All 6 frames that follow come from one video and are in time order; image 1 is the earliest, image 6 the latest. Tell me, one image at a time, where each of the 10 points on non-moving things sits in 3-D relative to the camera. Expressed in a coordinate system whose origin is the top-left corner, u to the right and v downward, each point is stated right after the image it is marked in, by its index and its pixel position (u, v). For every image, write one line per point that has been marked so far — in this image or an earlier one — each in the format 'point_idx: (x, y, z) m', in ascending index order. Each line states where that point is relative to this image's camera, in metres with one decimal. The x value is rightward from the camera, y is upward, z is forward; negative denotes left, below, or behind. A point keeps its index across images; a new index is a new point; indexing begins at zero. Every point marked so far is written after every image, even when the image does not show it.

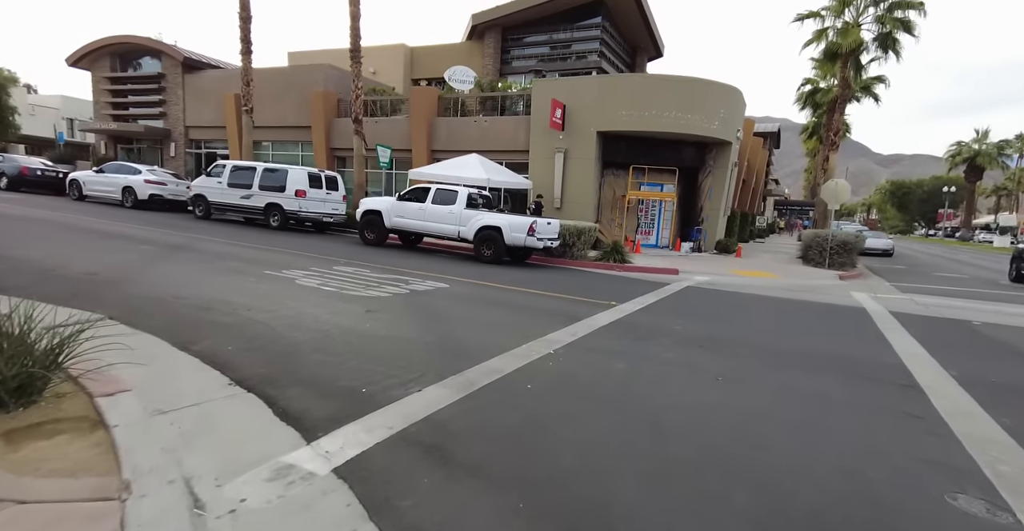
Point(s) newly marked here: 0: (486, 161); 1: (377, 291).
0: (-0.9, +3.7, +18.5) m
1: (-2.0, -0.4, +7.7) m
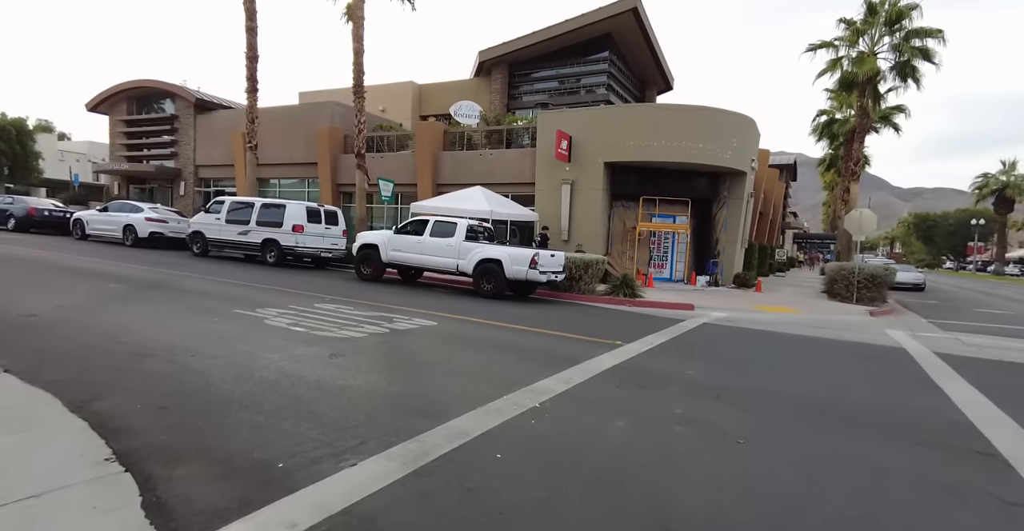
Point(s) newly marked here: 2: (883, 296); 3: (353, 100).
0: (-0.7, +2.4, +18.0) m
1: (-2.1, -0.9, +6.9) m
2: (+12.2, -1.0, +17.3) m
3: (-5.6, +5.9, +18.6) m
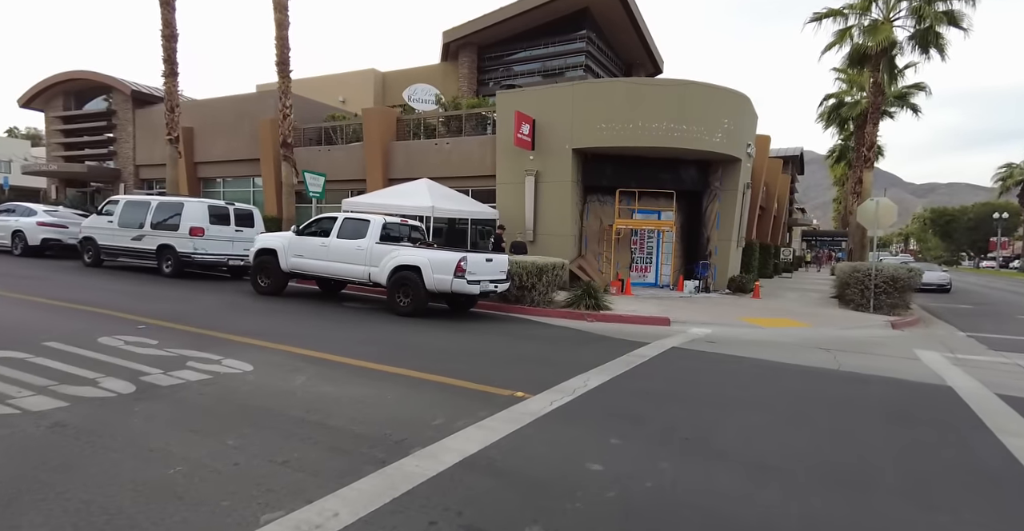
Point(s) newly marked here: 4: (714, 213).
0: (-2.2, +2.2, +15.3) m
1: (-3.7, -1.0, +4.2) m
2: (+10.8, -1.0, +14.4) m
3: (-7.1, +5.6, +15.9) m
4: (+6.8, +1.8, +17.9) m
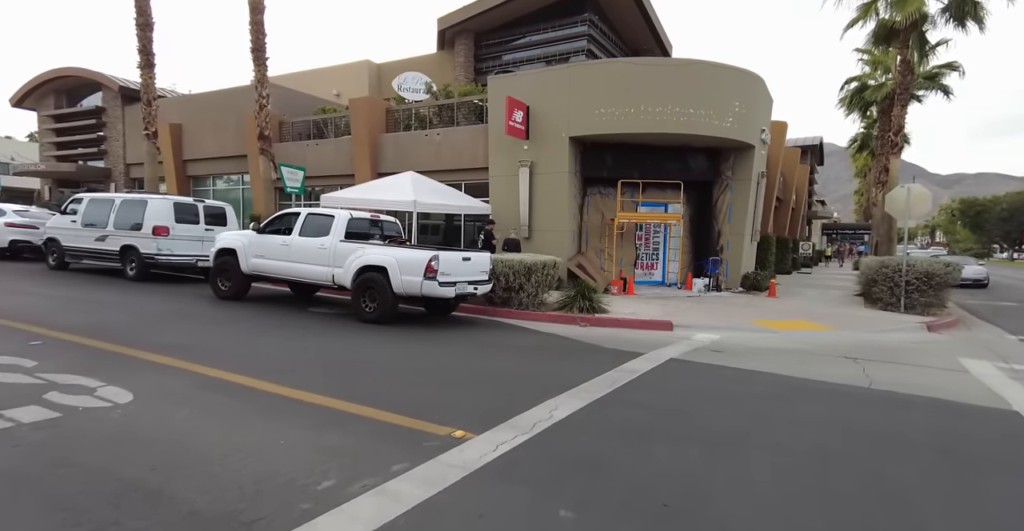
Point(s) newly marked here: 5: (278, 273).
0: (-2.4, +2.3, +14.1) m
1: (-4.2, -1.1, +3.2) m
2: (+10.5, -0.9, +12.9) m
3: (-7.3, +5.6, +14.9) m
4: (+6.7, +1.9, +16.5) m
5: (-4.4, -0.1, +10.0) m
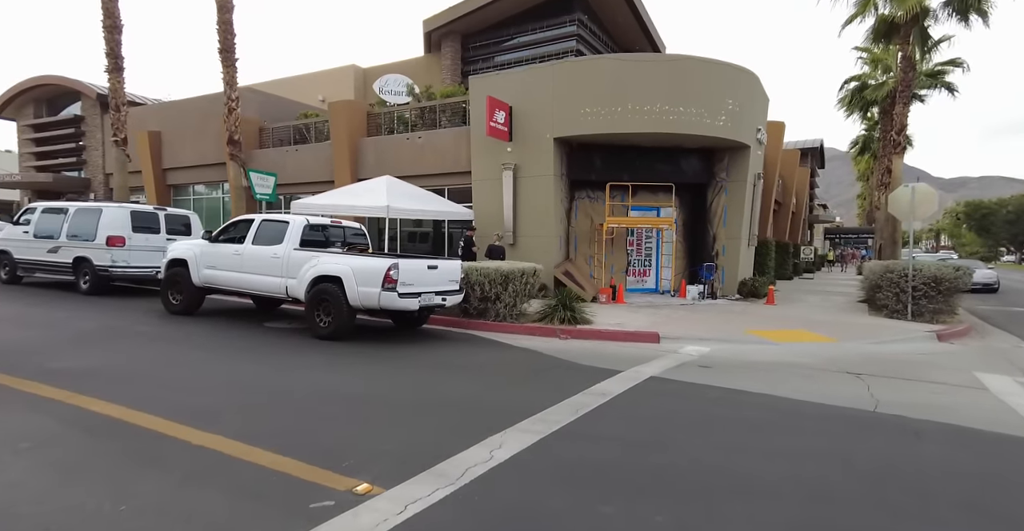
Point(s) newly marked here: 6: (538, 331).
0: (-2.9, +2.0, +13.4) m
1: (-4.7, -1.2, +2.4) m
2: (+10.1, -1.0, +12.0) m
3: (-7.9, +5.3, +14.3) m
4: (+6.2, +1.7, +15.7) m
5: (-4.9, -0.3, +9.2) m
6: (+0.5, -1.2, +9.8) m
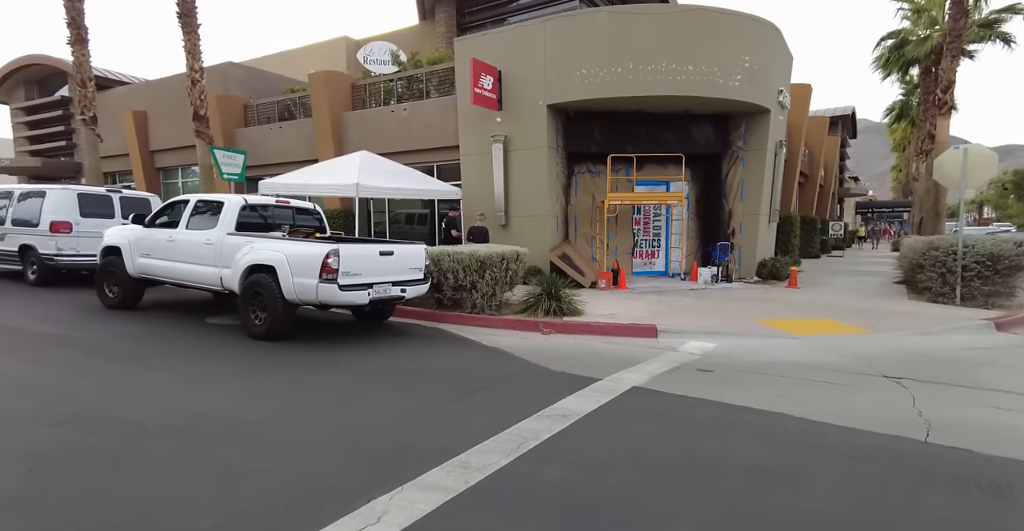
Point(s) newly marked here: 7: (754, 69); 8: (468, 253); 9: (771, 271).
0: (-3.2, +2.4, +12.1) m
1: (-5.4, -1.3, +1.3) m
2: (+9.7, -0.5, +10.3) m
3: (-8.2, +5.6, +13.1) m
4: (+6.0, +2.3, +14.0) m
5: (-5.4, -0.1, +8.1) m
6: (+0.1, -1.0, +8.6) m
7: (+5.9, +4.7, +12.7) m
8: (-0.8, +0.2, +9.1) m
9: (+6.7, -0.2, +13.7) m
